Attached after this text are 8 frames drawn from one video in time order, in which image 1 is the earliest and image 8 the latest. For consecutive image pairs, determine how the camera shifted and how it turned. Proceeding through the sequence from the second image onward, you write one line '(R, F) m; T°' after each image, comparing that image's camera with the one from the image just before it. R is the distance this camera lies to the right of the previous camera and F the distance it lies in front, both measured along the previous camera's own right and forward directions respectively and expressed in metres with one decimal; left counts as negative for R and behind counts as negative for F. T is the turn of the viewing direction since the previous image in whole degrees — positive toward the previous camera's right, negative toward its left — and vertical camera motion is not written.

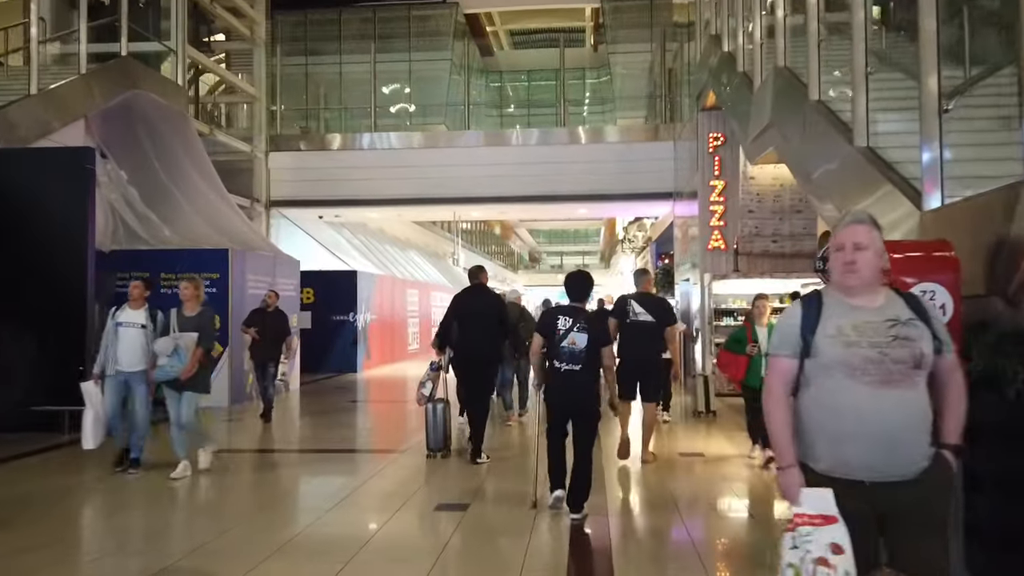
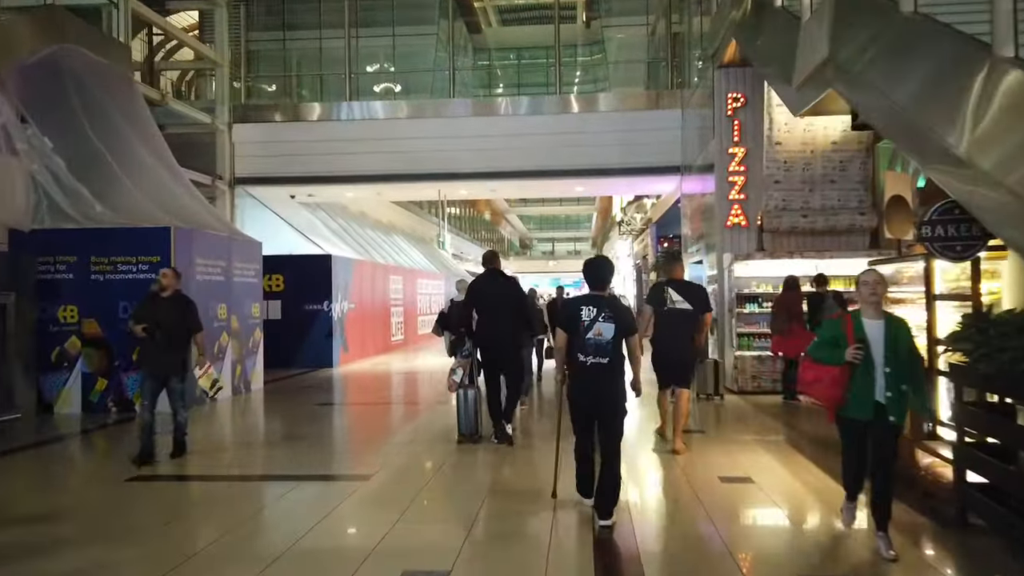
(0.0, +1.5) m; +1°
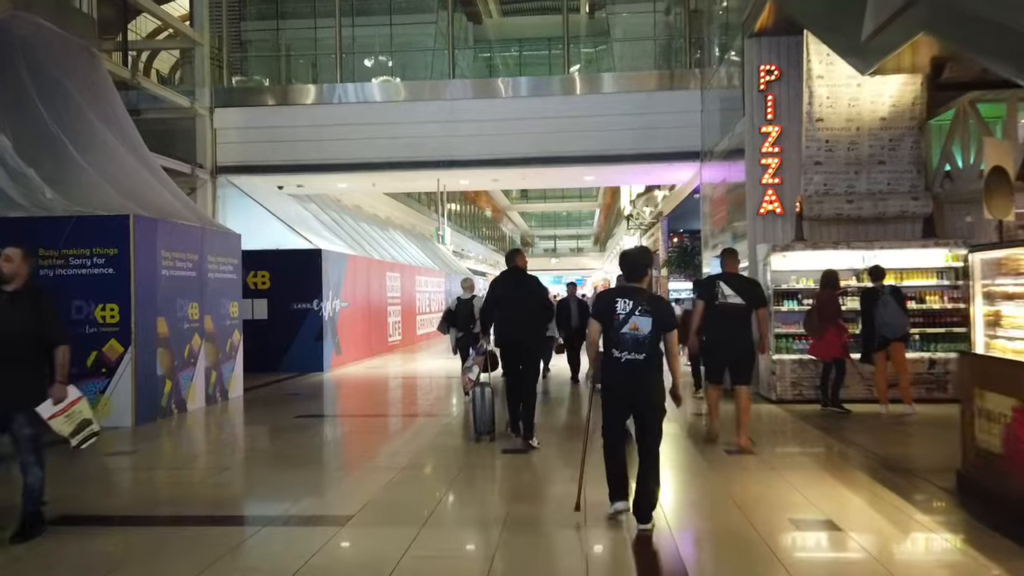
(-0.1, +1.1) m; 0°
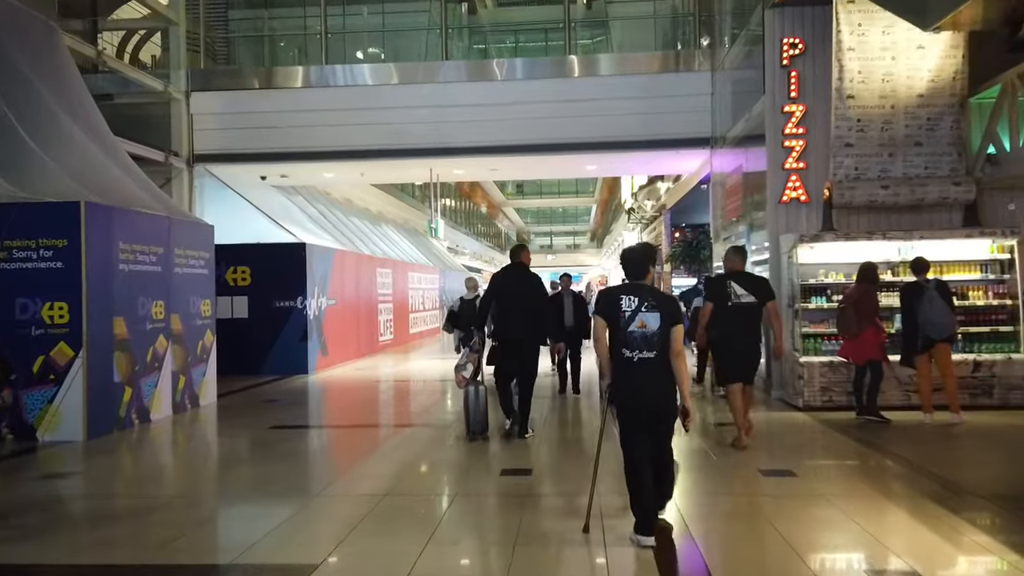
(0.0, +0.8) m; 0°
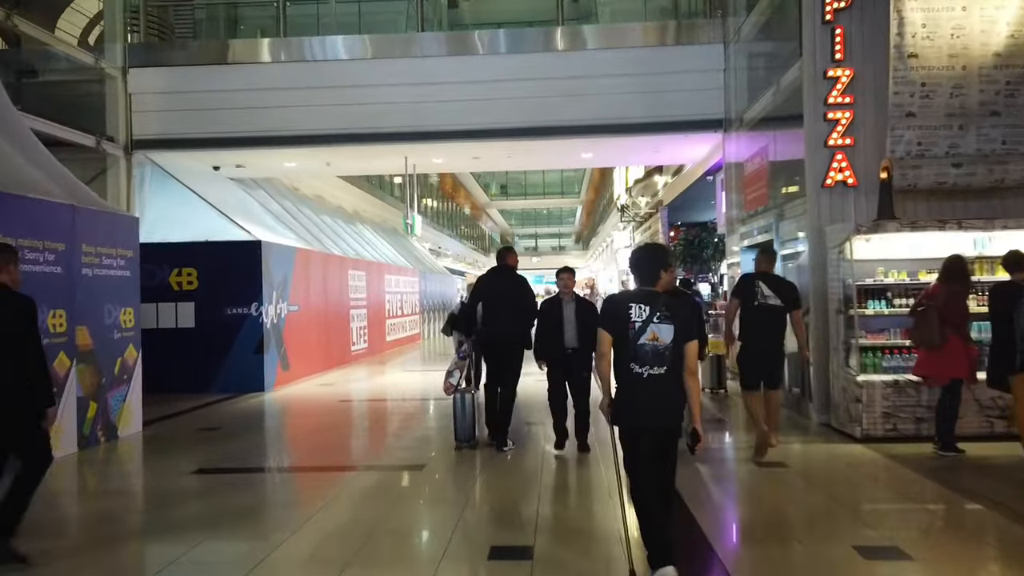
(0.0, +1.5) m; +1°
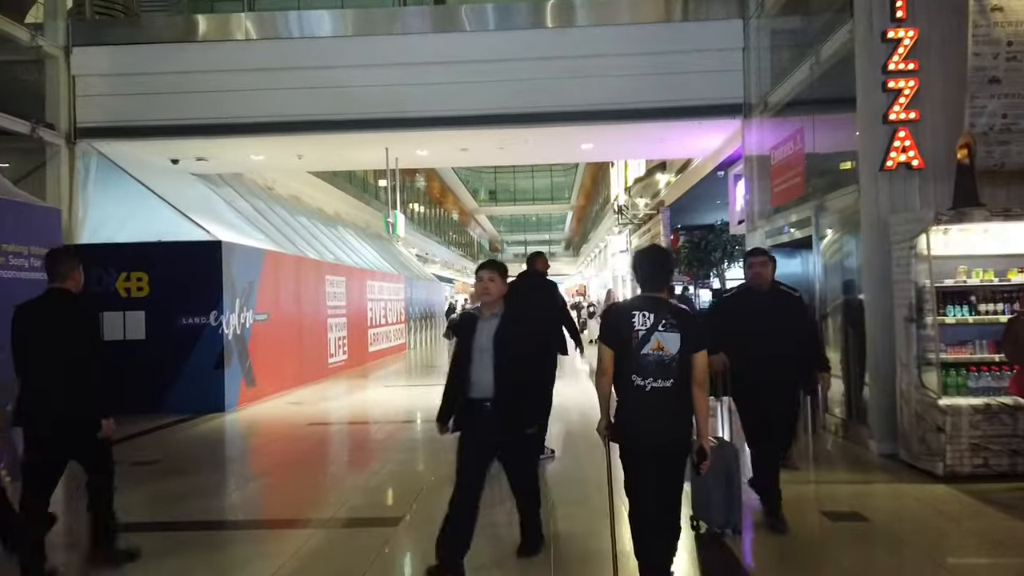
(-0.1, +1.2) m; +1°
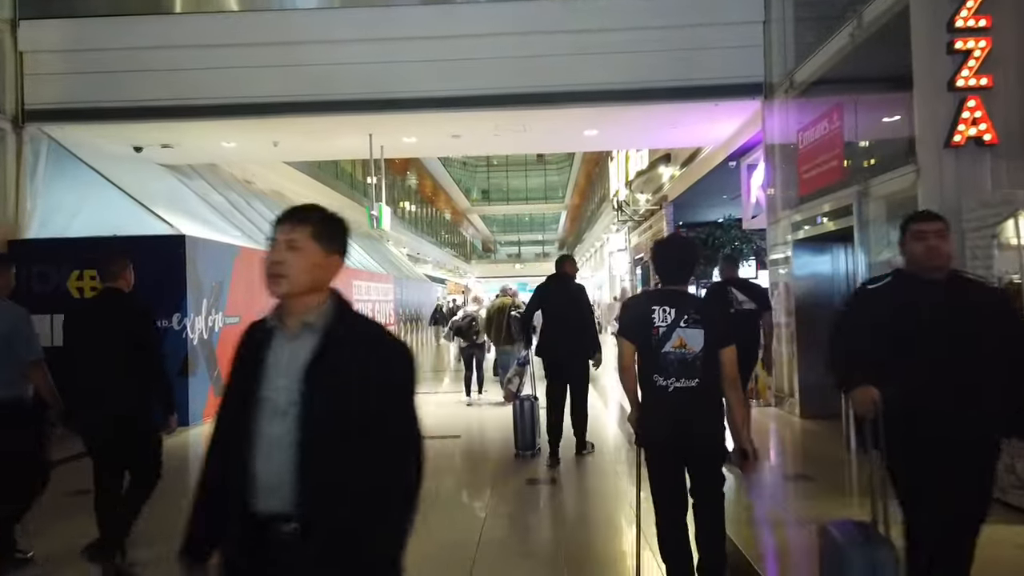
(0.0, +0.9) m; +1°
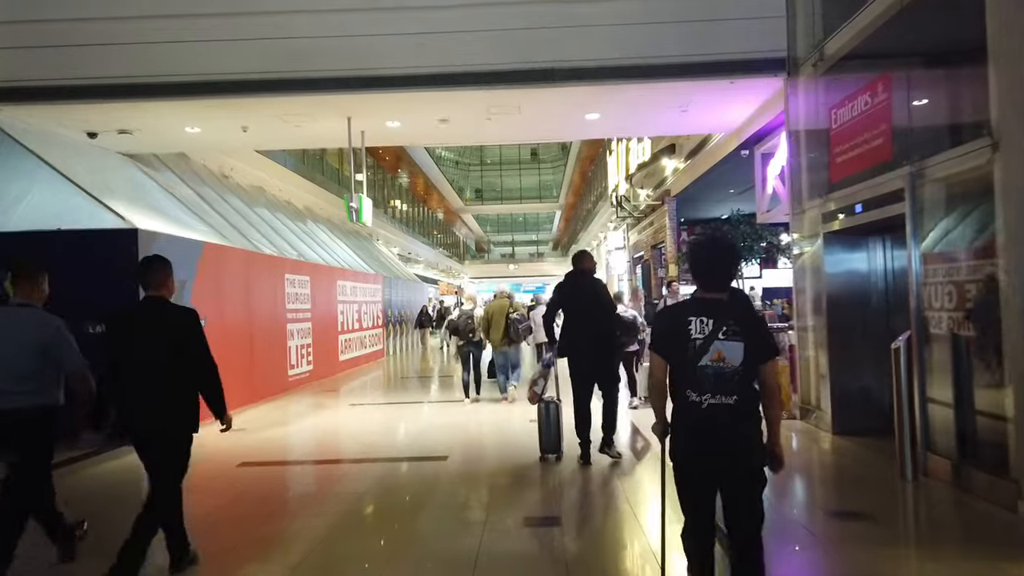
(0.0, +0.9) m; 0°
